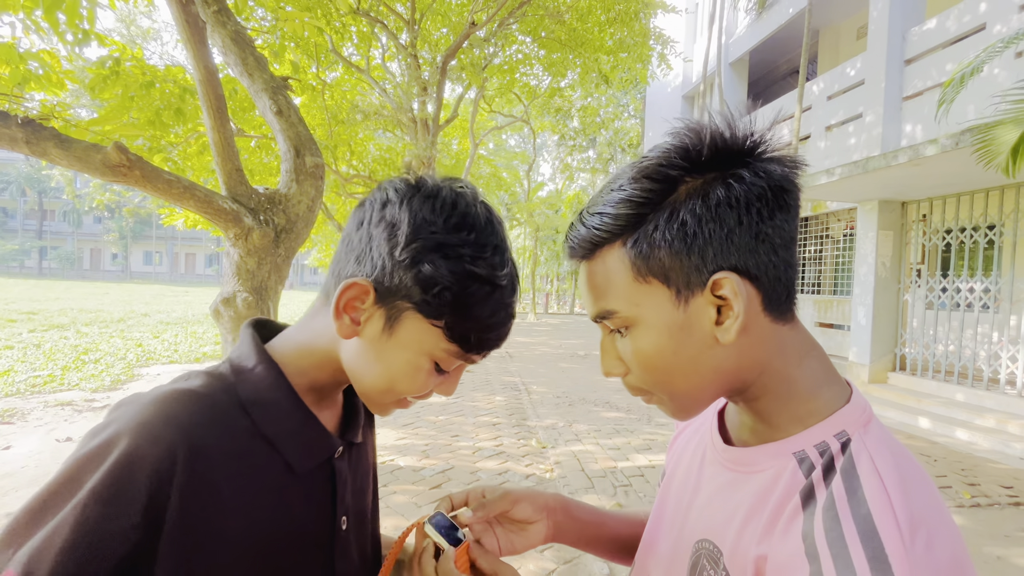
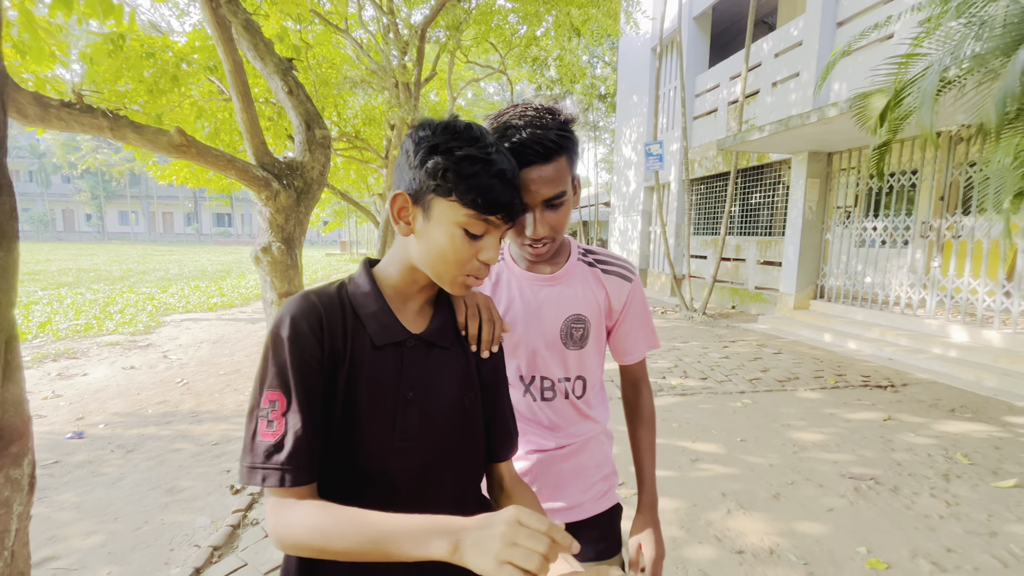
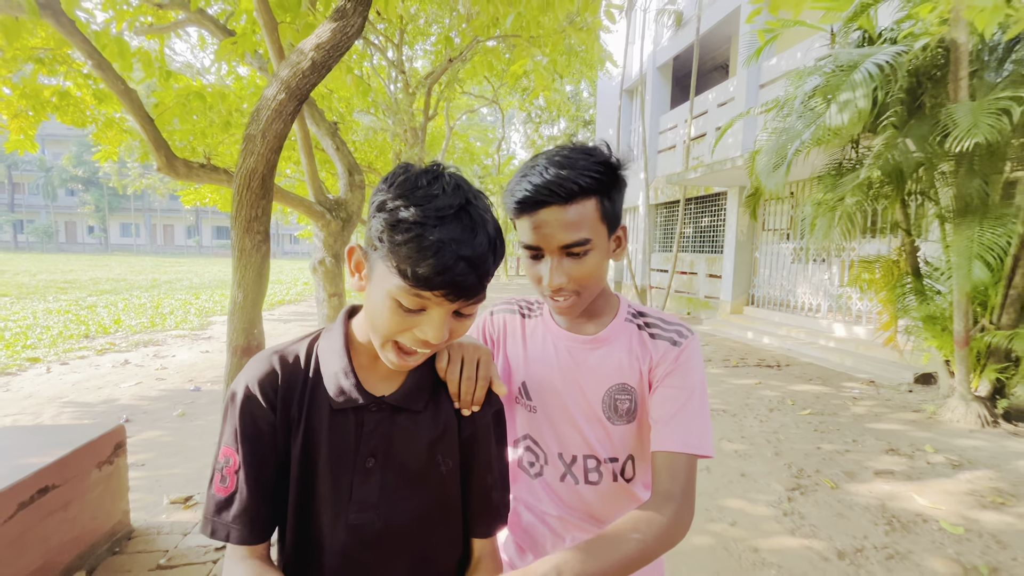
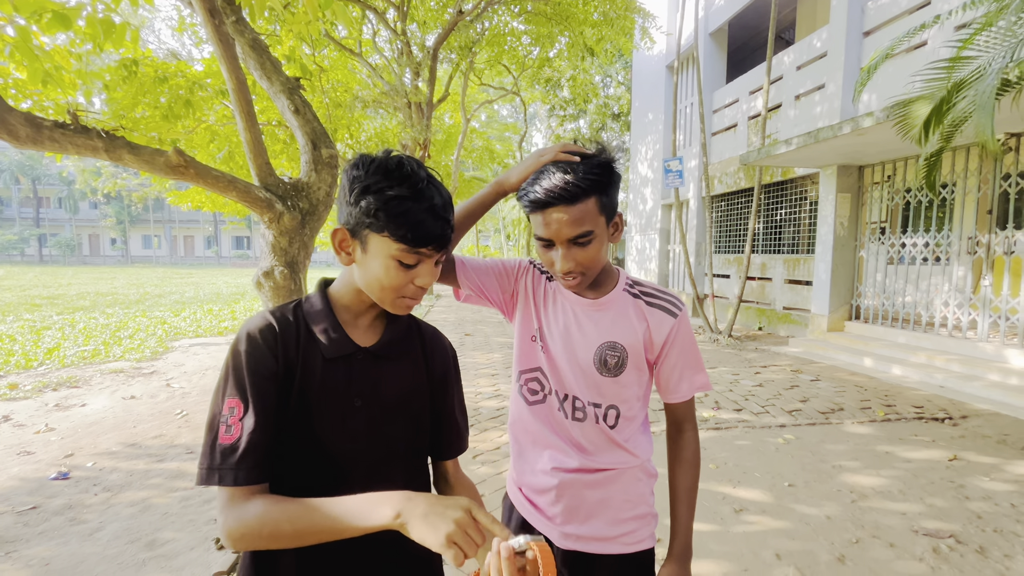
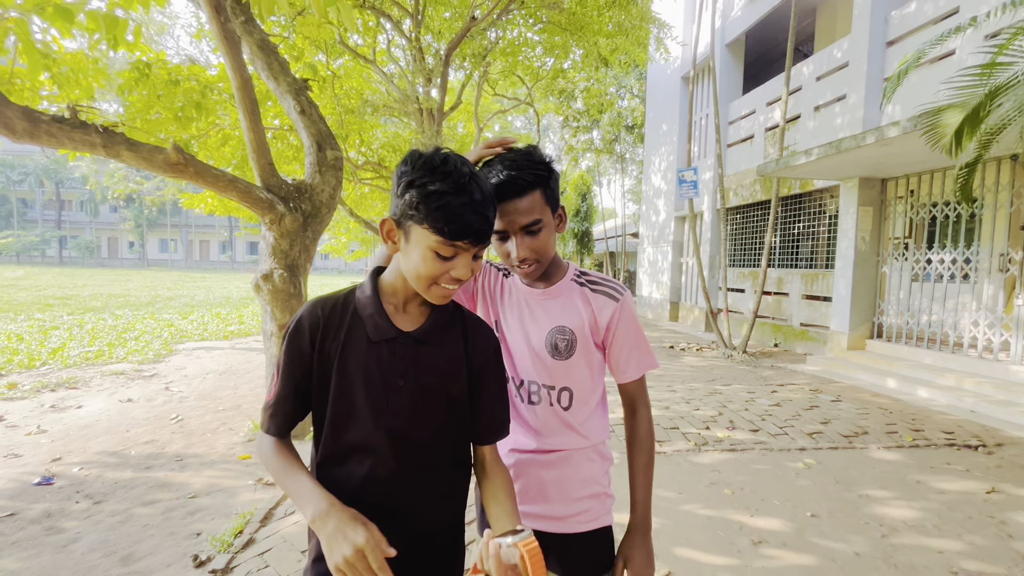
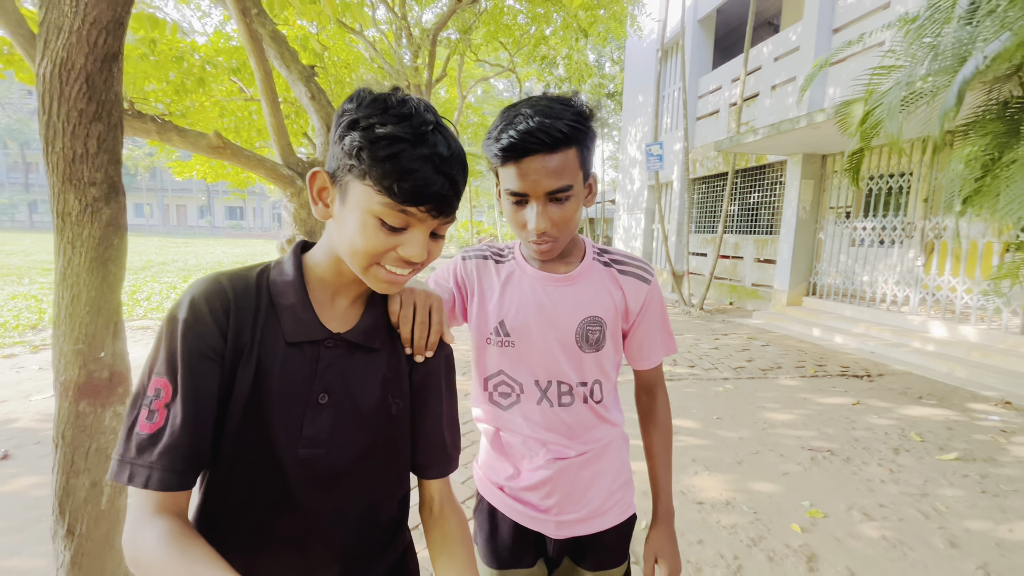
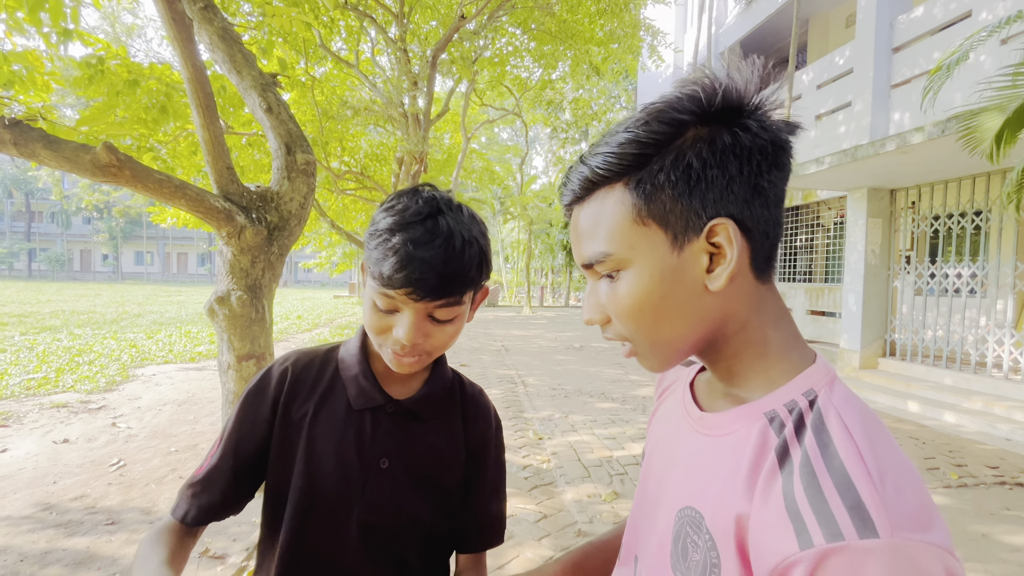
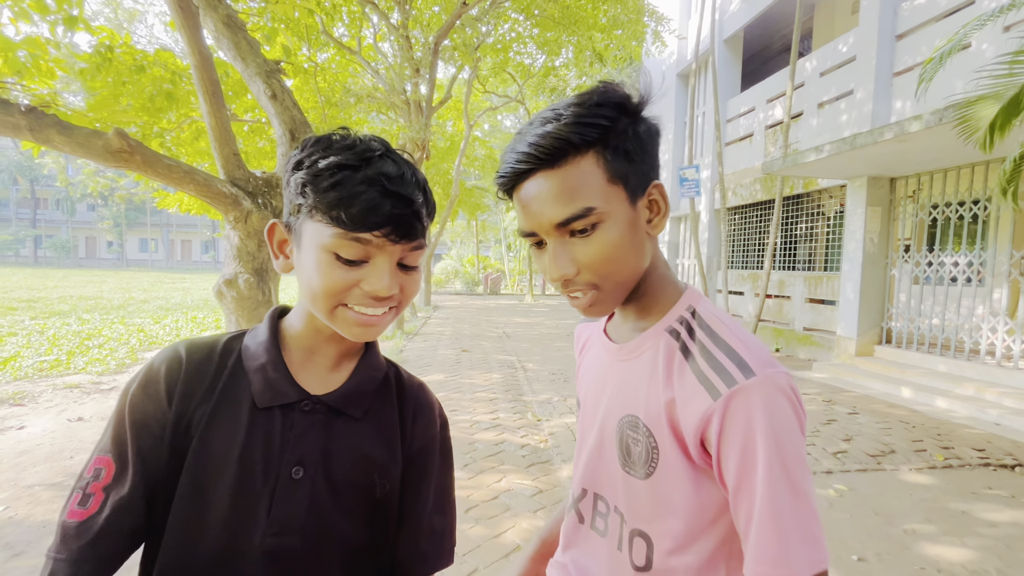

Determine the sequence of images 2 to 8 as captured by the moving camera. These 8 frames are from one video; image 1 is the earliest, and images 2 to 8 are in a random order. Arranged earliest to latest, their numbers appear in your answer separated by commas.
7, 8, 5, 4, 2, 6, 3
